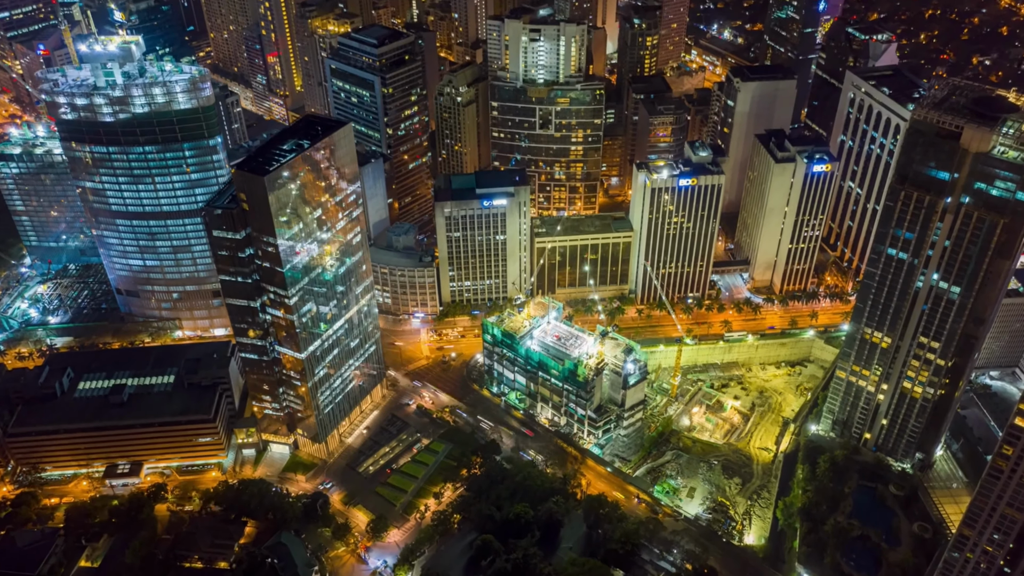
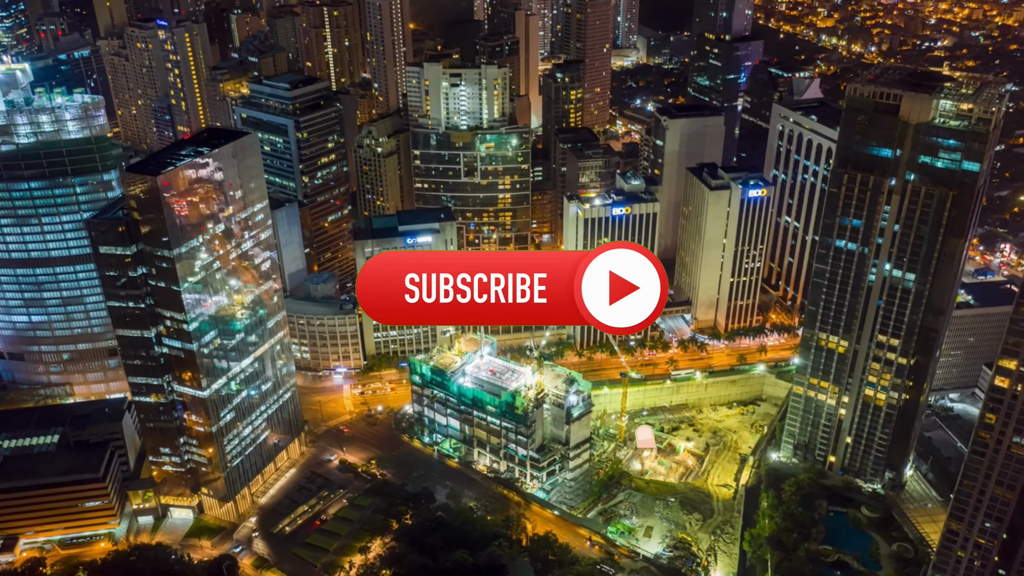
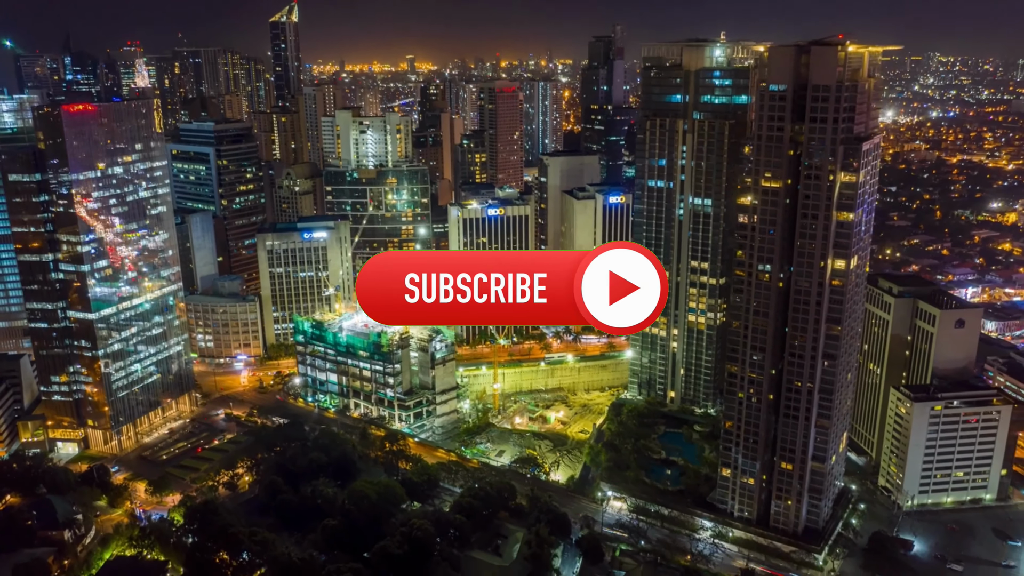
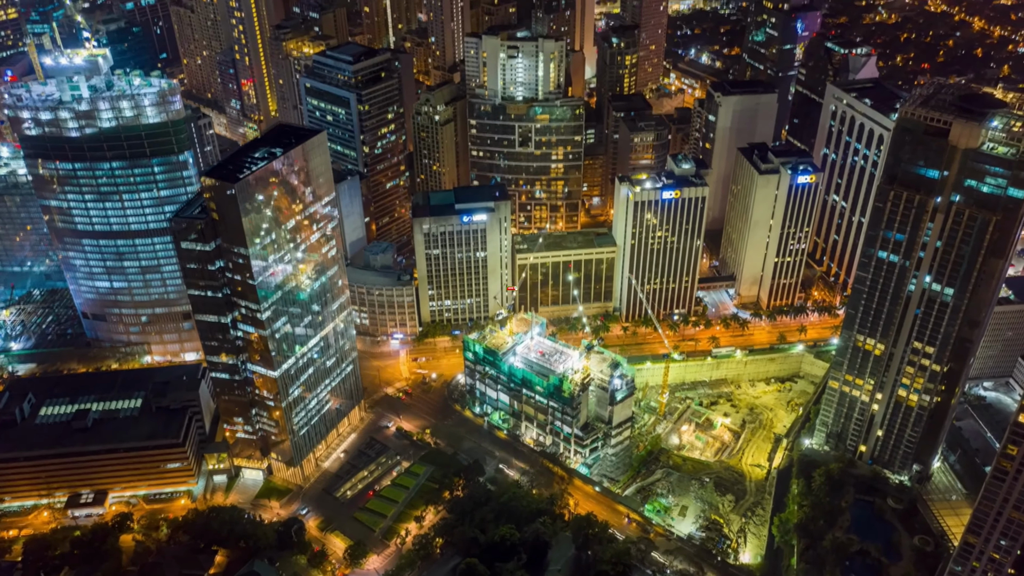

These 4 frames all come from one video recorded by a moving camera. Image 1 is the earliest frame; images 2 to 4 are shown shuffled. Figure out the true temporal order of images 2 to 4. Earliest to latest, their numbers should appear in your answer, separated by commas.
4, 2, 3
